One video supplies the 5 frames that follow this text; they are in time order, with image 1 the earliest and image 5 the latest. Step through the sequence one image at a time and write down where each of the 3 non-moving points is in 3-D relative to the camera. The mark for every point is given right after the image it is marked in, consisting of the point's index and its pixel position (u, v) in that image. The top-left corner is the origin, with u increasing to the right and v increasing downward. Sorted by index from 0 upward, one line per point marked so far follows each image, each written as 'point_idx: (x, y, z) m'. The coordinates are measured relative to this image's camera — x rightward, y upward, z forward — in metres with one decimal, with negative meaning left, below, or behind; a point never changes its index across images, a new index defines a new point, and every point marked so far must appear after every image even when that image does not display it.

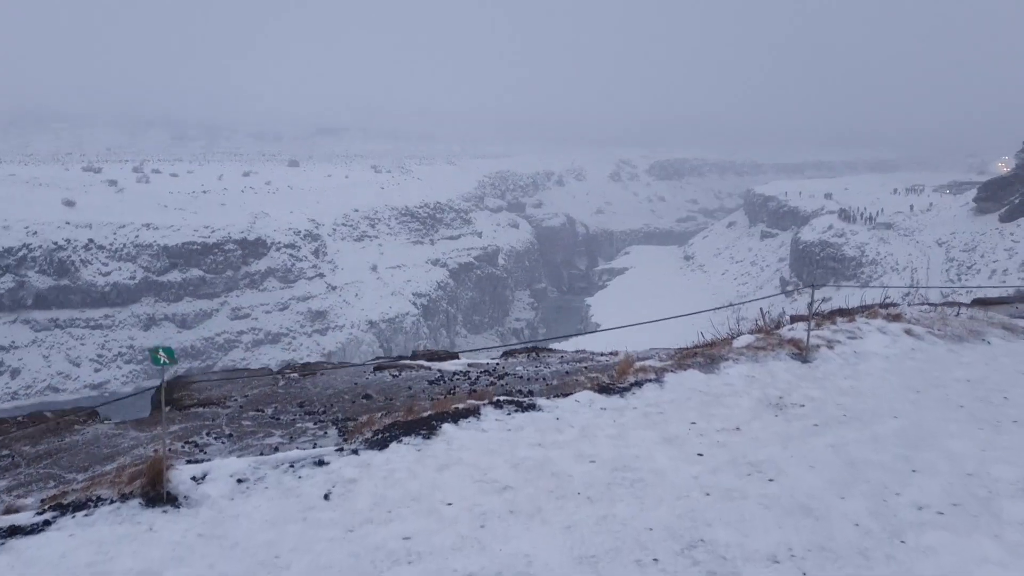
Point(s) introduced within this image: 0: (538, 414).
0: (+0.2, -0.9, +4.3) m
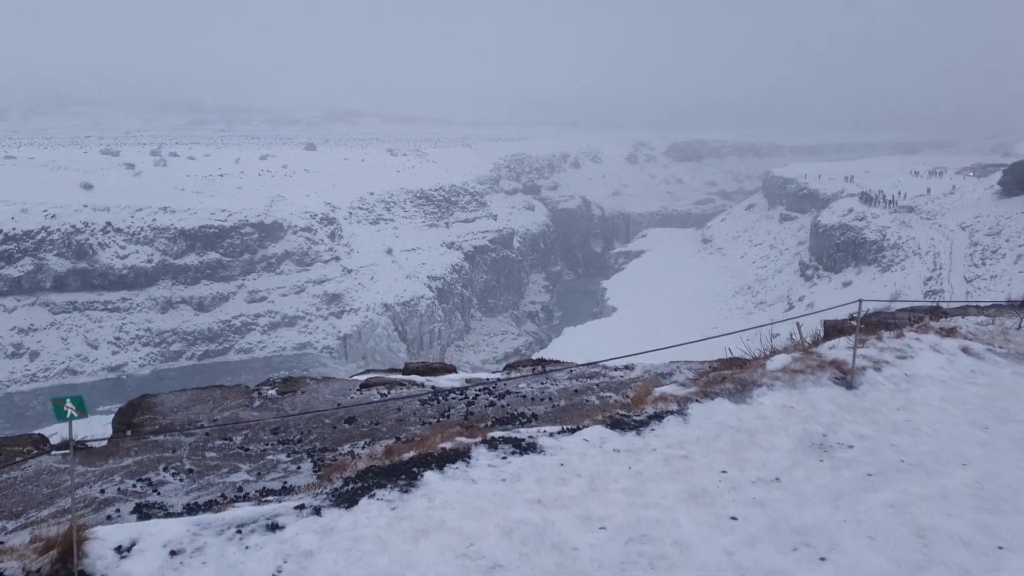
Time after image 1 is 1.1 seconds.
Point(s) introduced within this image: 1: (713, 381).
0: (+0.1, -1.0, +3.7) m
1: (+1.6, -0.8, +5.2) m
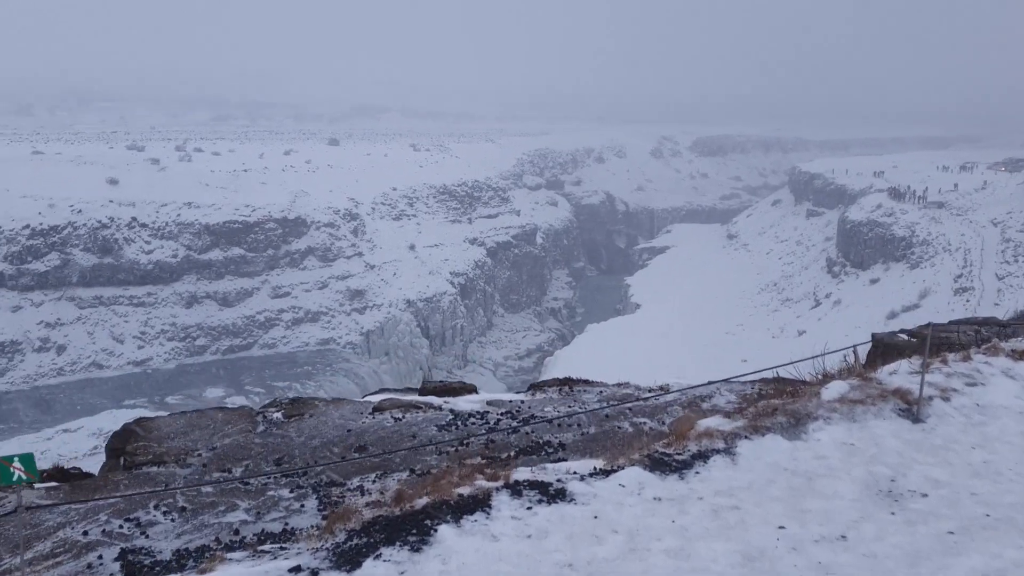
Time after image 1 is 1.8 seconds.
0: (+0.3, -1.1, +3.3) m
1: (+1.8, -0.9, +4.7) m
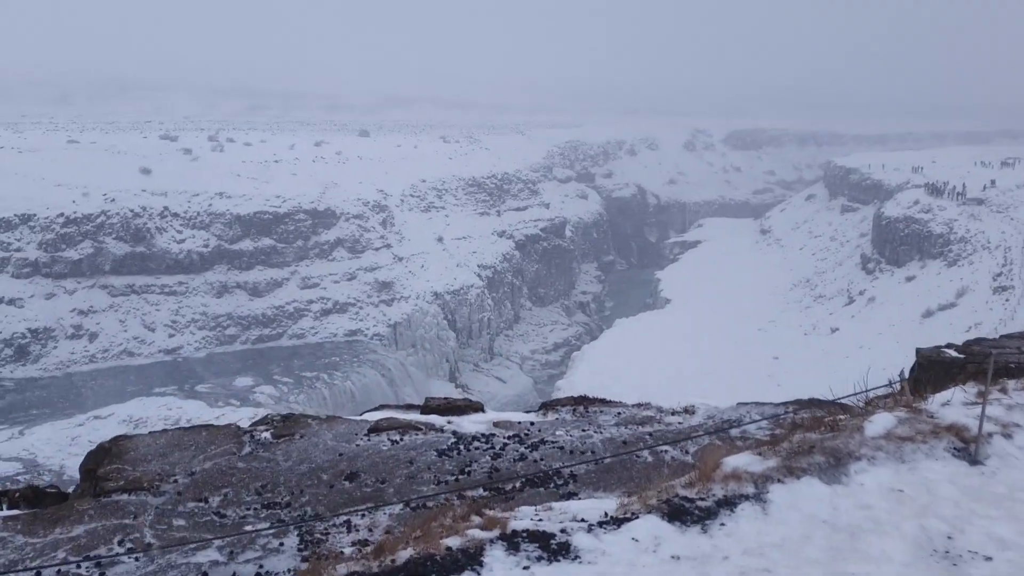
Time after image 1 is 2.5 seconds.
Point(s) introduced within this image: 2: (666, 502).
0: (+0.3, -1.2, +2.9) m
1: (+1.8, -1.0, +4.2) m
2: (+0.9, -1.2, +3.6) m
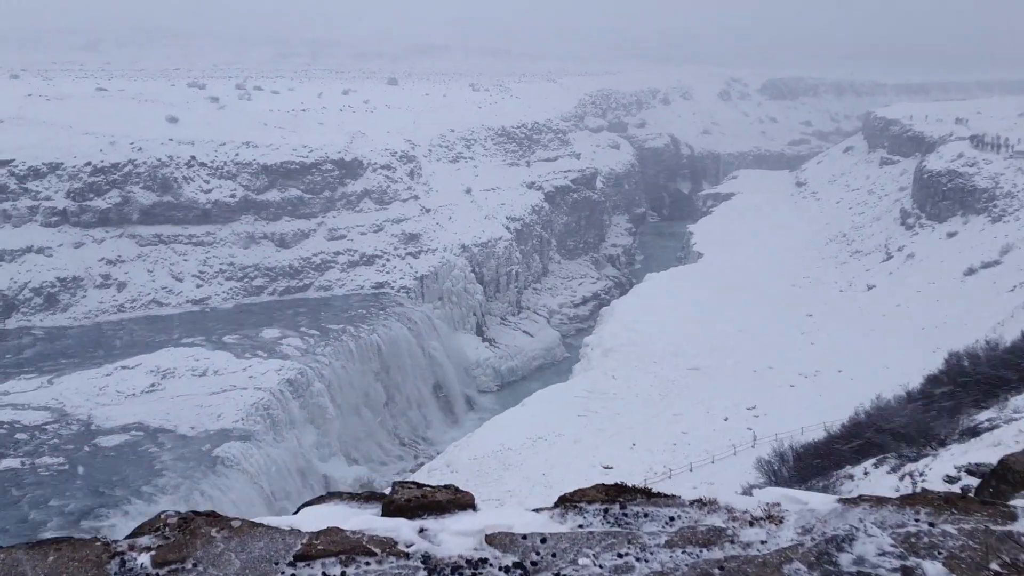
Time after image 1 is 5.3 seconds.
0: (+0.3, -1.4, +2.3) m
1: (+1.9, -1.1, +3.6) m
2: (+0.9, -1.3, +3.0) m
